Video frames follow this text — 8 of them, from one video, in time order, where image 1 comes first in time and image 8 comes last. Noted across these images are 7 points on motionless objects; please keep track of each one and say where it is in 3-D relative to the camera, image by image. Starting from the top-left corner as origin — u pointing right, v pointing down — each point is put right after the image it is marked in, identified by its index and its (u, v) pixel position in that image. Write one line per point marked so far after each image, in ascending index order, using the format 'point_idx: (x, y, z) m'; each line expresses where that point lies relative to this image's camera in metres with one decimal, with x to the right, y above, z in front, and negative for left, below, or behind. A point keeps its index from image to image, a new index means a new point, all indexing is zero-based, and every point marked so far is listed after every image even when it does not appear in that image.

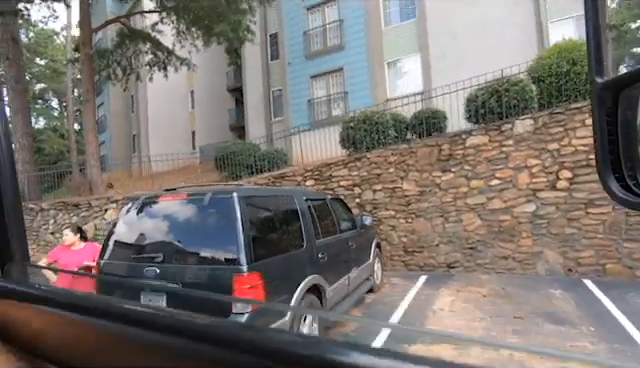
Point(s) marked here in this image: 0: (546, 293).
0: (+3.4, -1.6, +6.7) m
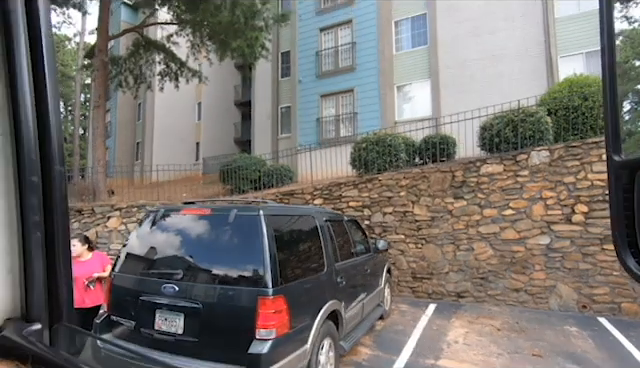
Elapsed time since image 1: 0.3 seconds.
0: (+3.5, -2.1, +6.5) m
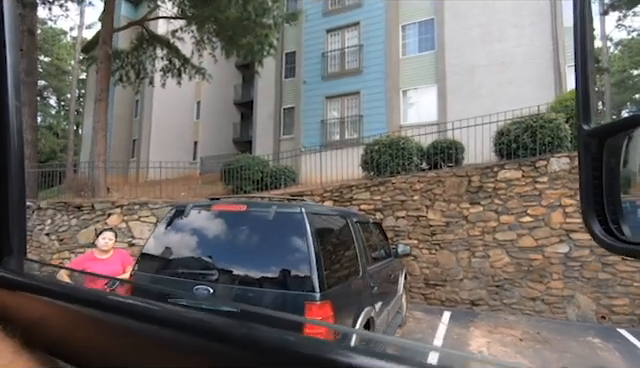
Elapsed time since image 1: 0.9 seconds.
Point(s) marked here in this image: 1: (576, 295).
0: (+3.7, -2.2, +6.3) m
1: (+4.1, -1.8, +7.3) m
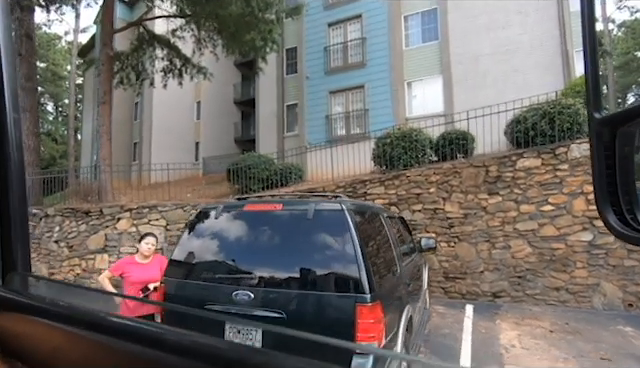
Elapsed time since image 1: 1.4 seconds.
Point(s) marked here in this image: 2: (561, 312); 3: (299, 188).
0: (+4.0, -2.0, +6.2) m
1: (+4.5, -1.6, +7.2) m
2: (+3.8, -2.0, +7.2) m
3: (-0.5, -0.1, +11.8) m
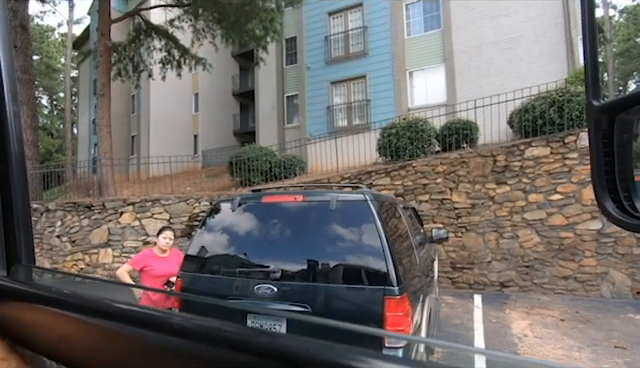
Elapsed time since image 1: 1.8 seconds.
0: (+4.2, -1.8, +6.2) m
1: (+4.6, -1.4, +7.2) m
2: (+3.9, -1.8, +7.2) m
3: (-0.5, +0.1, +11.8) m
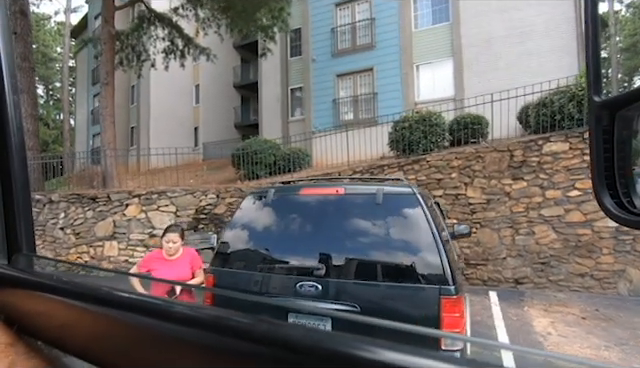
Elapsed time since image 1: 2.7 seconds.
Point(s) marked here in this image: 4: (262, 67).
0: (+4.4, -1.8, +6.1) m
1: (+4.8, -1.3, +7.1) m
2: (+4.2, -1.8, +7.1) m
3: (-0.3, +0.3, +11.6) m
4: (-2.3, +4.6, +18.2) m
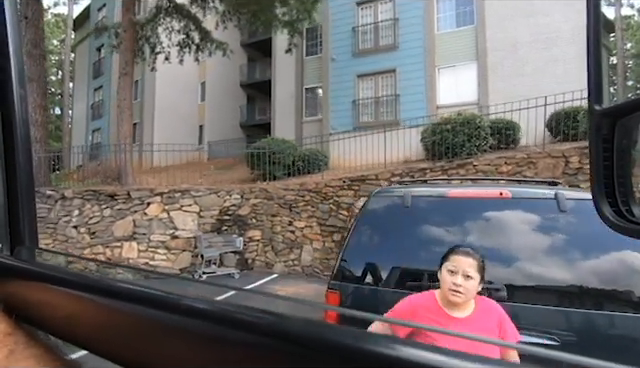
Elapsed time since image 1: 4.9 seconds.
0: (+5.2, -1.9, +5.8) m
1: (+5.5, -1.5, +6.8) m
2: (+4.9, -1.9, +6.7) m
3: (+0.4, +0.2, +11.1) m
4: (-1.7, +4.6, +17.6) m
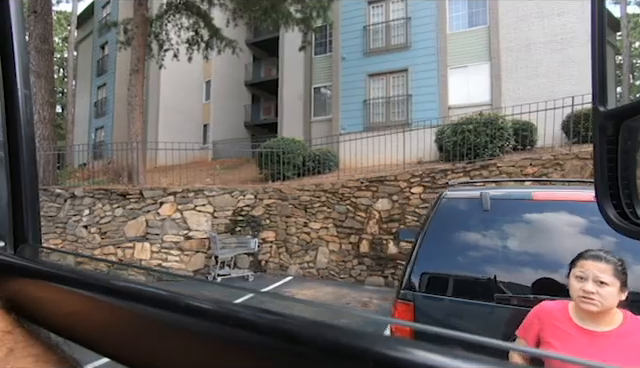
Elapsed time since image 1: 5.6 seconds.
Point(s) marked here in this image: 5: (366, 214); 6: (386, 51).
0: (+5.5, -2.0, +5.6) m
1: (+5.9, -1.5, +6.6) m
2: (+5.2, -2.0, +6.5) m
3: (+0.7, +0.2, +10.9) m
4: (-1.4, +4.6, +17.4) m
5: (+1.0, -0.7, +10.1) m
6: (+2.1, +4.4, +15.2) m
